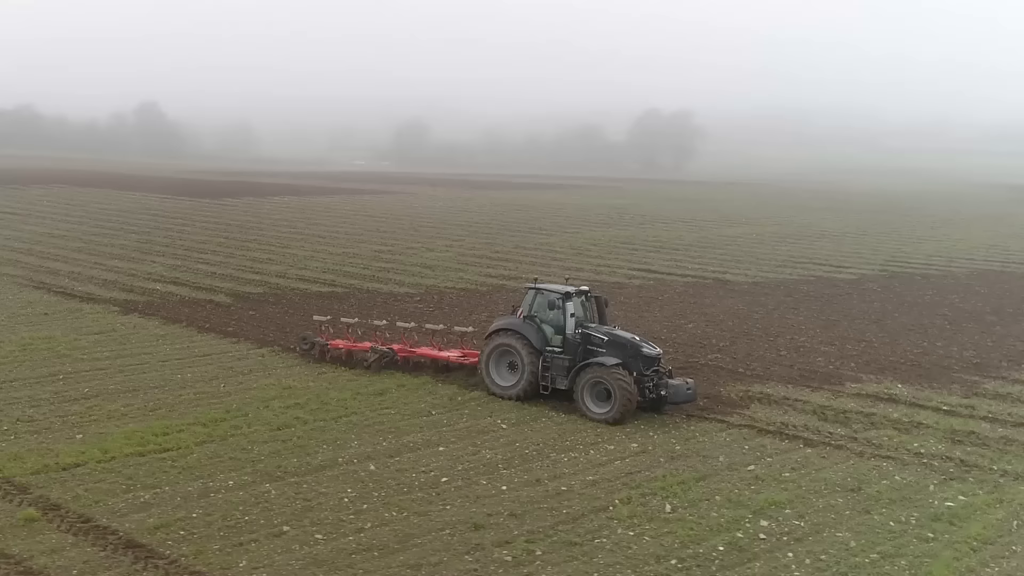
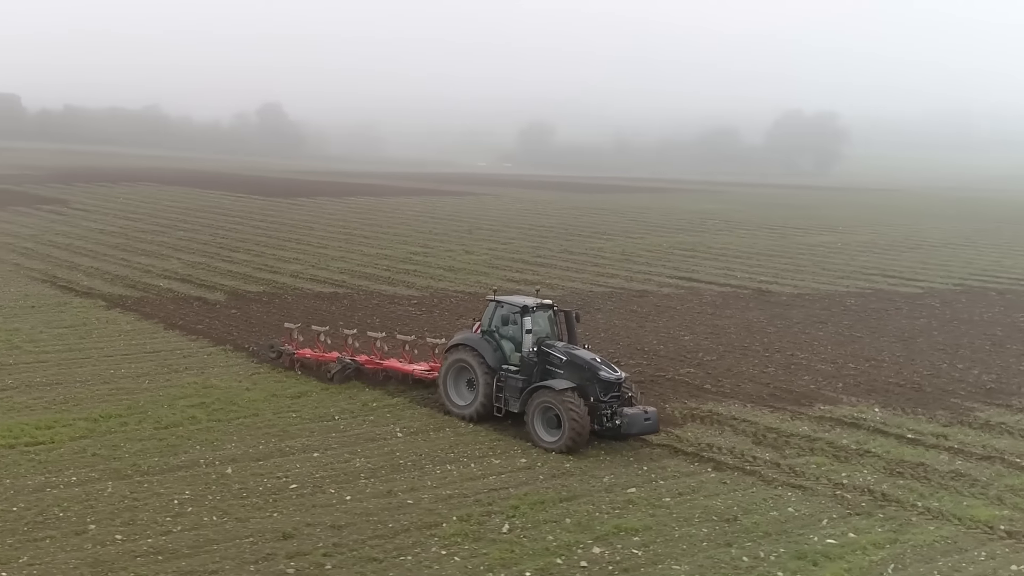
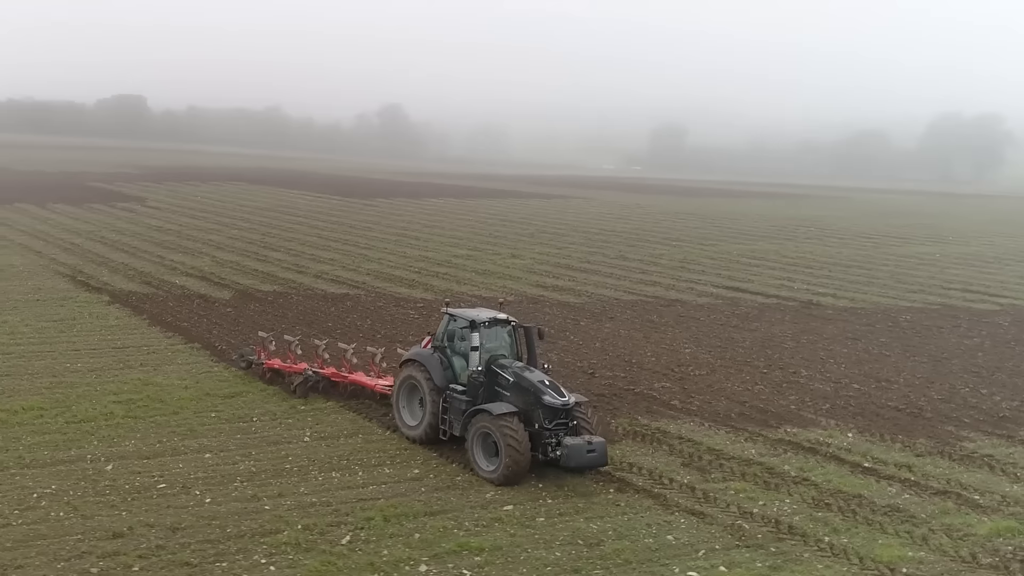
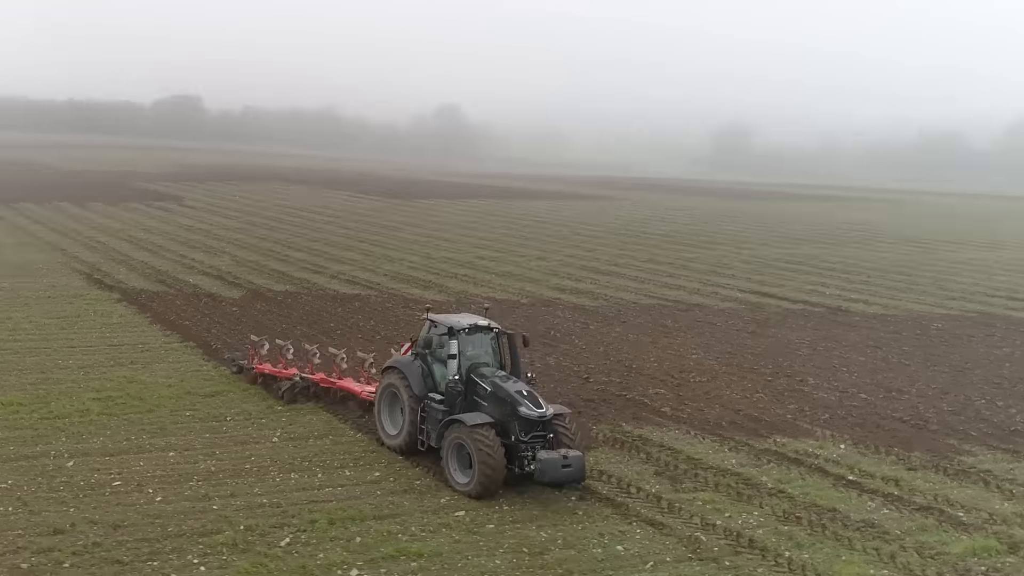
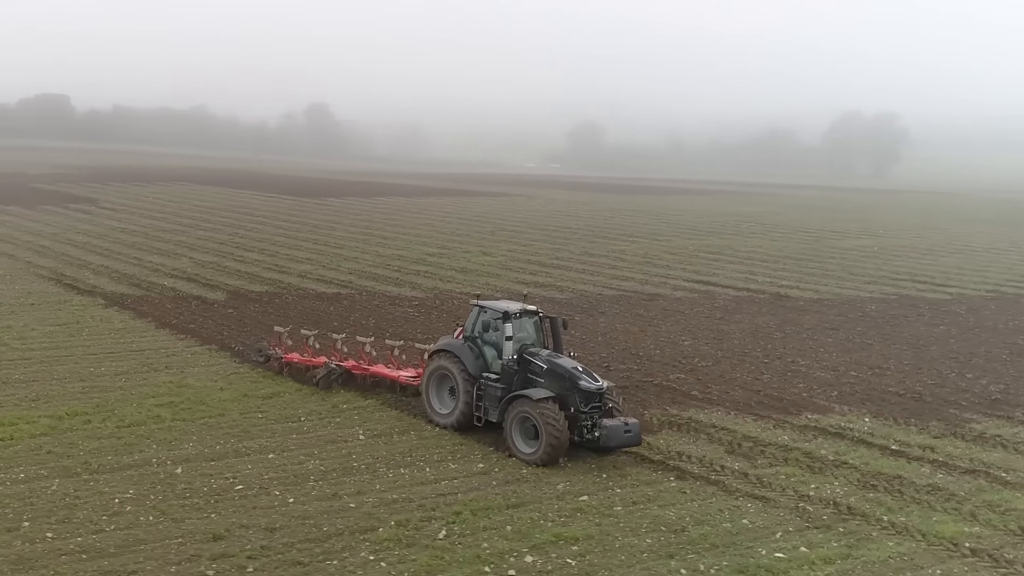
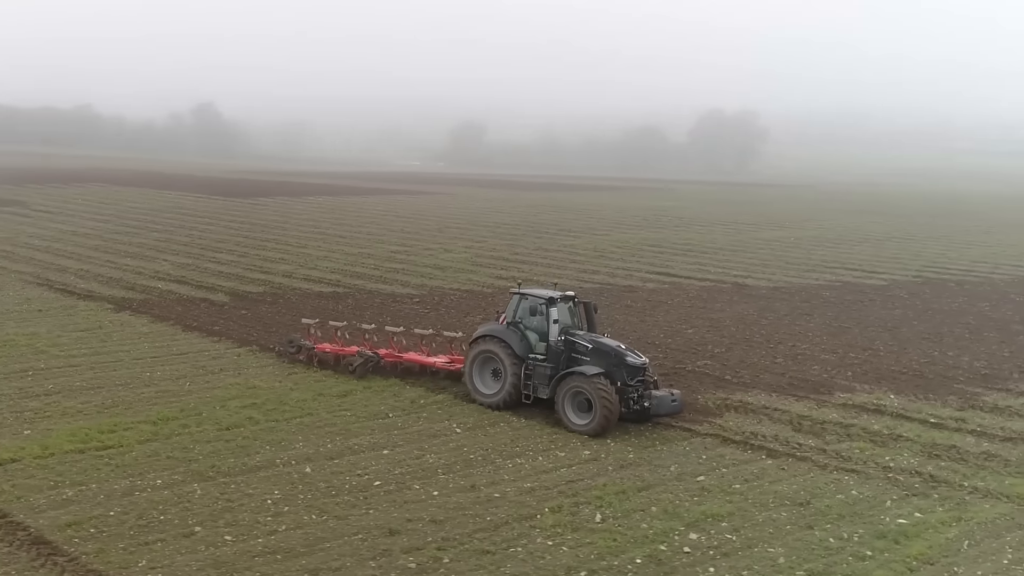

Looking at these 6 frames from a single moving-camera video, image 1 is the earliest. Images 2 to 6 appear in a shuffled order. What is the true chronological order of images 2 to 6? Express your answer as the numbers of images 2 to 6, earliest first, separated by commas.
6, 2, 5, 3, 4
